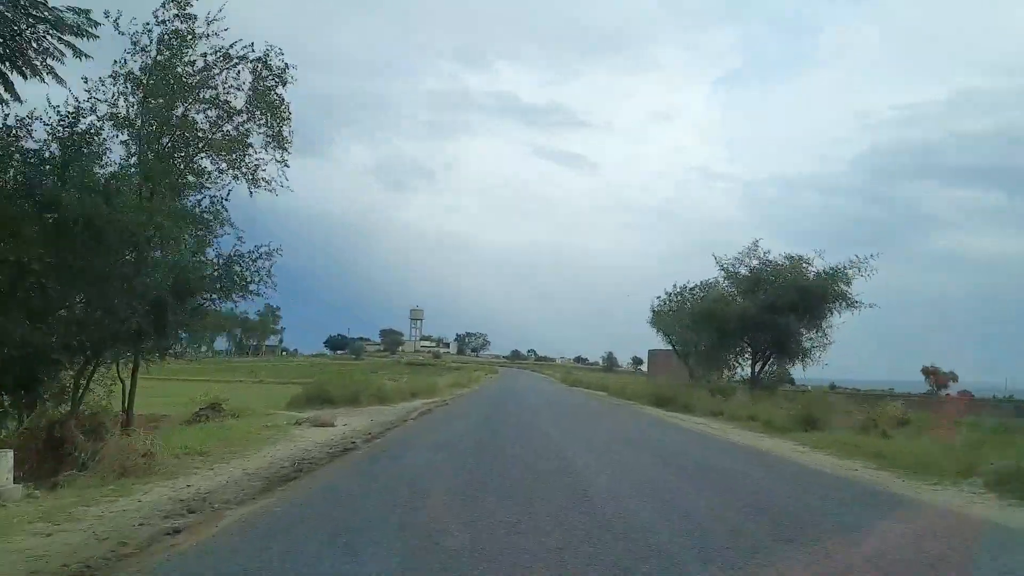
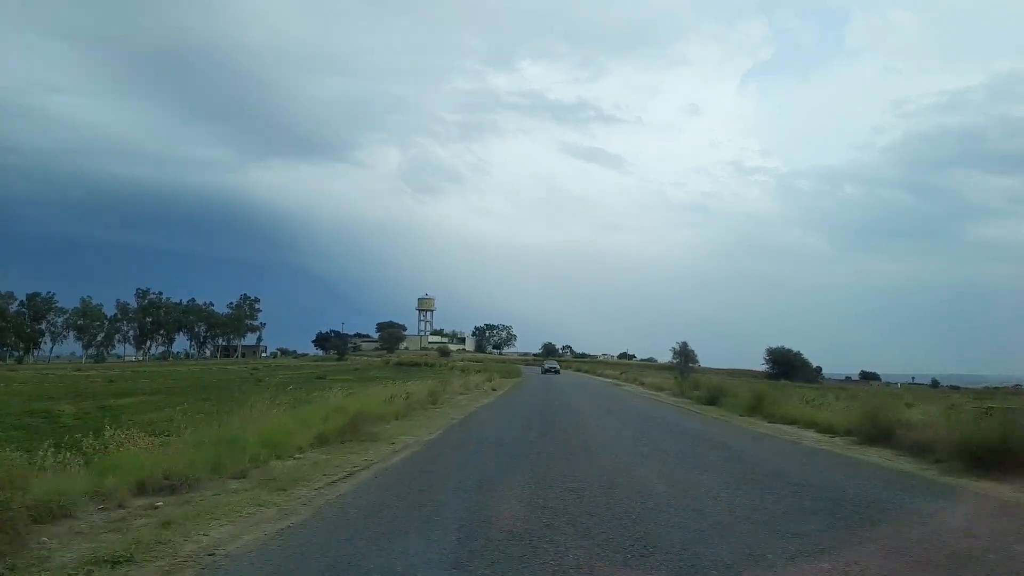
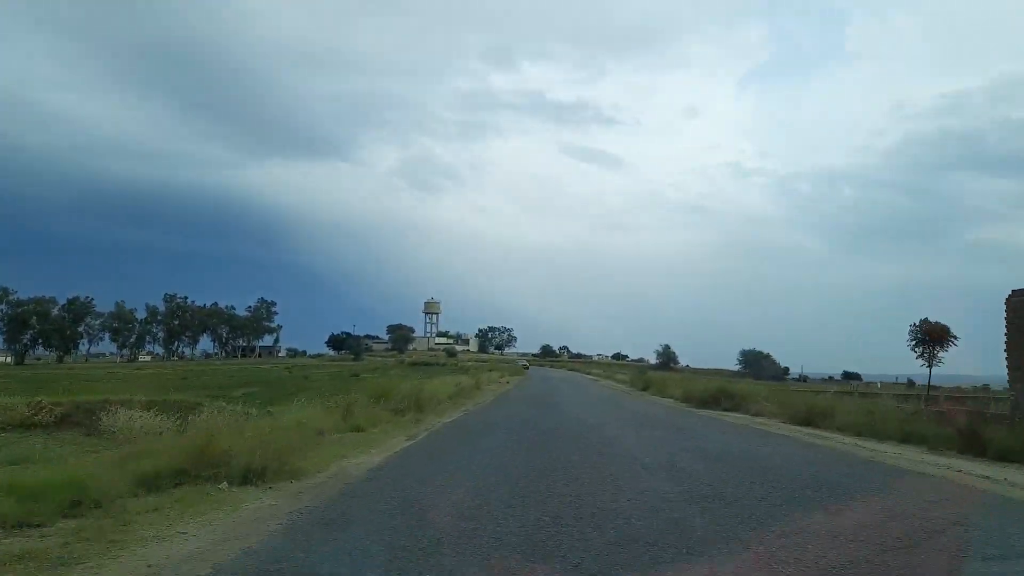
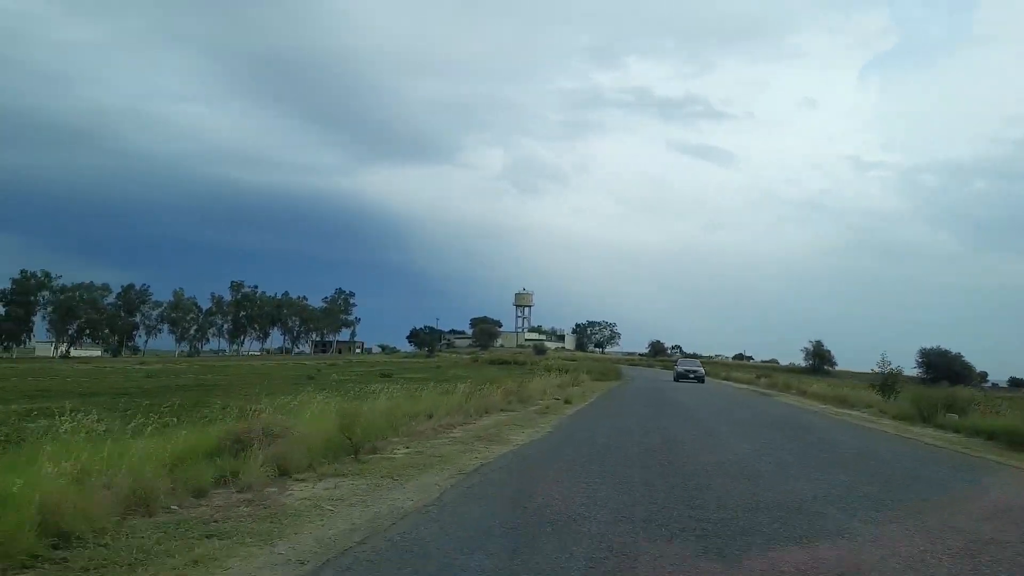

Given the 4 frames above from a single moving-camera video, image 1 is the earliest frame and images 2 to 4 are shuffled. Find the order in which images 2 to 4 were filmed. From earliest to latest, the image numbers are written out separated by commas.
3, 2, 4
